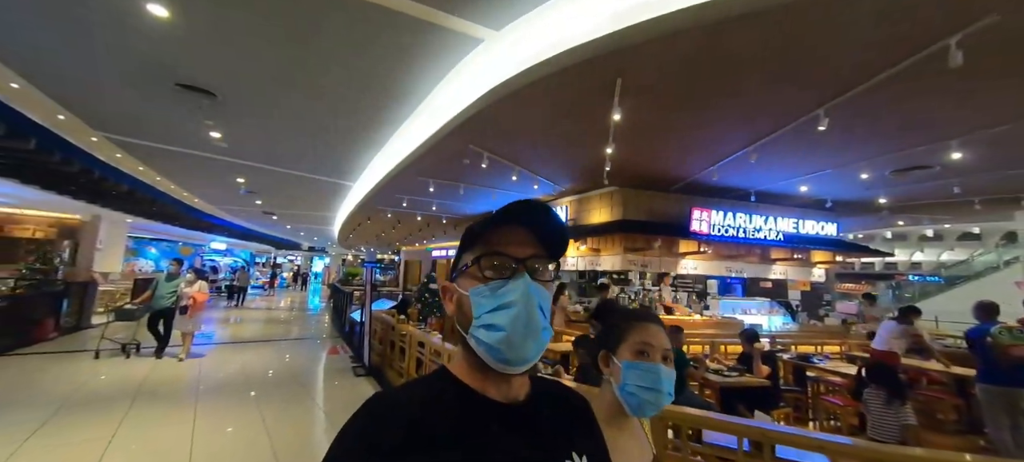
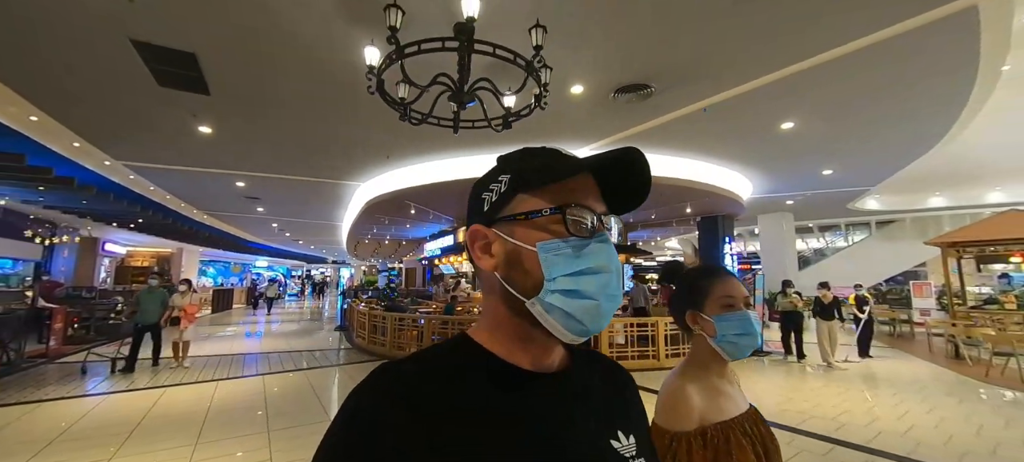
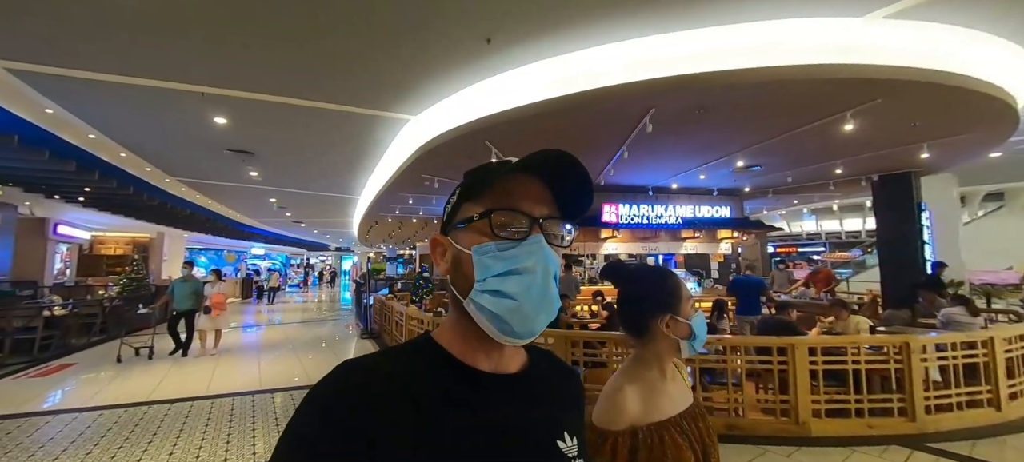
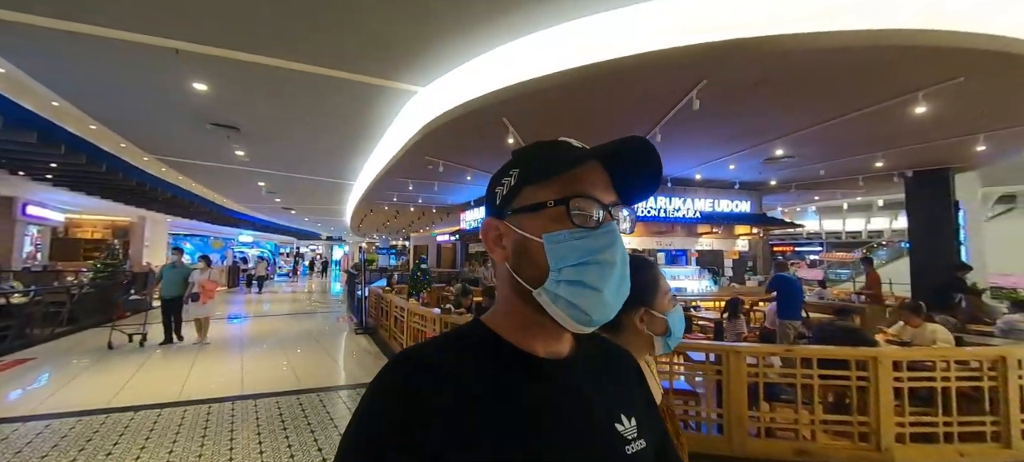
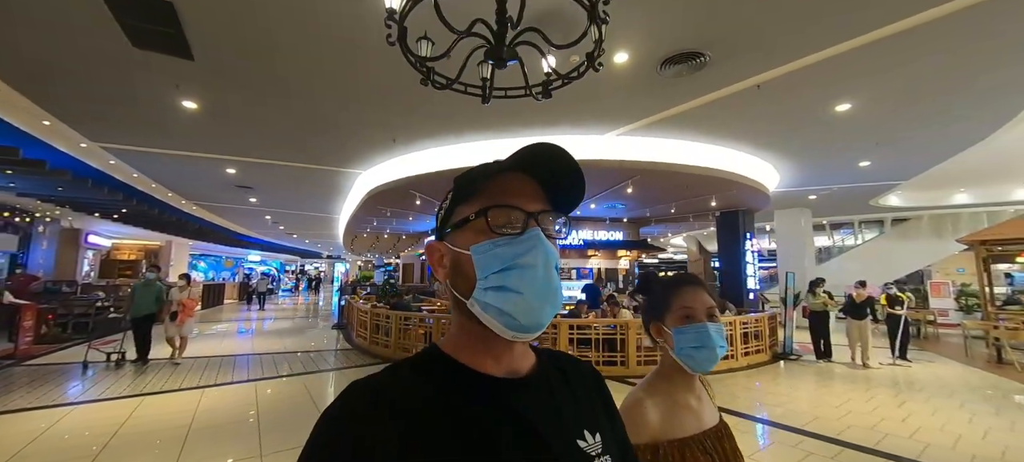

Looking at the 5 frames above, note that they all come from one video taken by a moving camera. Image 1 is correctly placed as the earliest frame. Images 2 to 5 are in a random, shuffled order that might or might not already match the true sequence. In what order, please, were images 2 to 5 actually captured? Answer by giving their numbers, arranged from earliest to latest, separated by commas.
4, 3, 5, 2
